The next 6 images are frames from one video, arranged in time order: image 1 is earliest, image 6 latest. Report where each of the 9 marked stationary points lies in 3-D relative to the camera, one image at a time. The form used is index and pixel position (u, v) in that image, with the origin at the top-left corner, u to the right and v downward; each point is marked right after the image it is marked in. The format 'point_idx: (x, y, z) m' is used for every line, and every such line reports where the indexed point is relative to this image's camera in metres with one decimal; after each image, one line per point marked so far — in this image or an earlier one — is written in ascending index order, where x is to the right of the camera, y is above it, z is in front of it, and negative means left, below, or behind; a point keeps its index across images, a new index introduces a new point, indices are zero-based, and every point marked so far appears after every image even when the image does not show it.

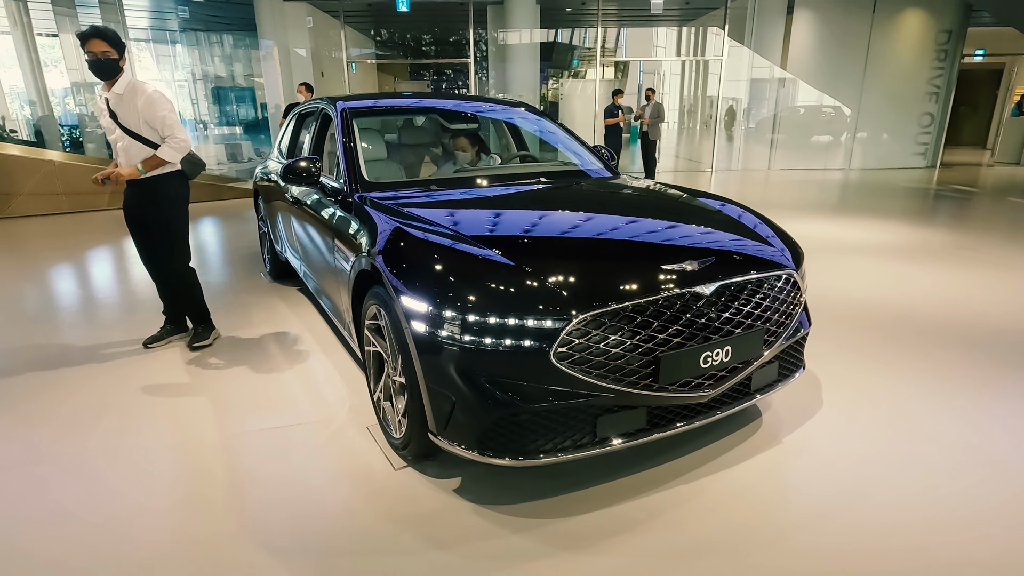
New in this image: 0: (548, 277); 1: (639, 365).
0: (+0.1, 0.0, +1.6) m
1: (+0.3, -0.2, +1.6) m
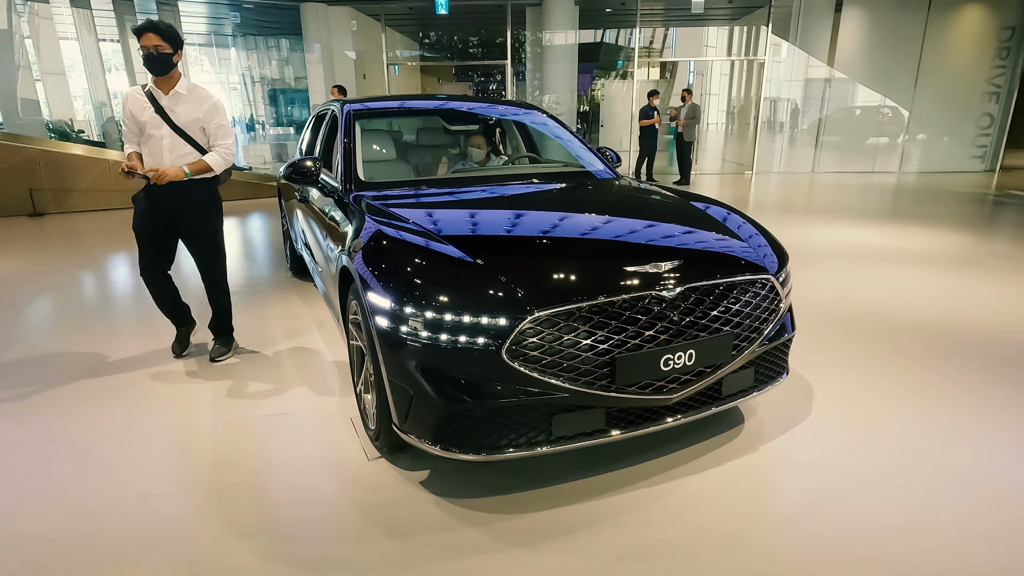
0: (0.0, 0.0, +1.6) m
1: (+0.2, -0.2, +1.6) m
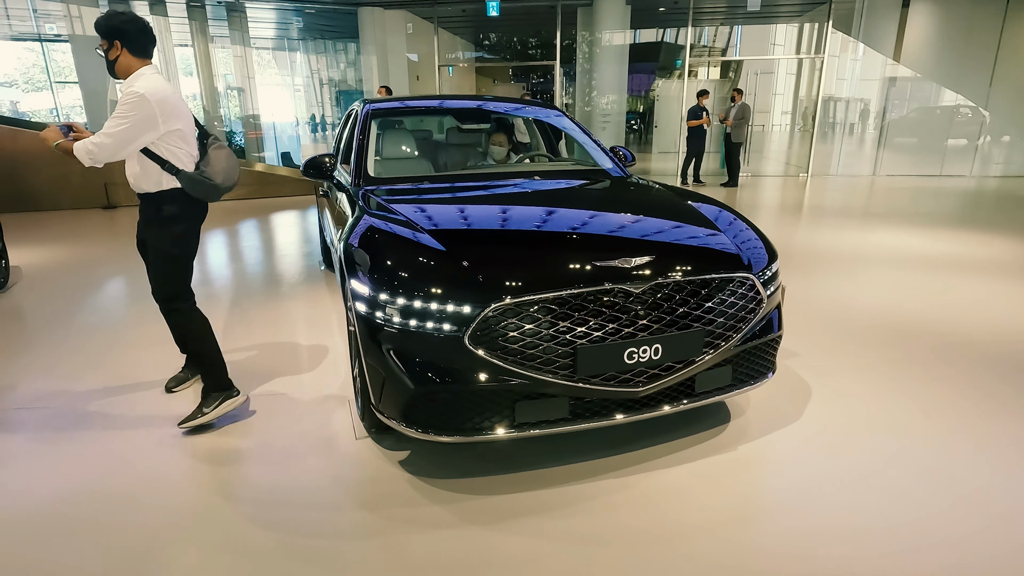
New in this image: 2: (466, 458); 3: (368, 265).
0: (-0.1, +0.1, +1.7) m
1: (+0.1, -0.2, +1.7) m
2: (-0.2, -0.6, +2.0) m
3: (-0.5, +0.1, +1.8) m
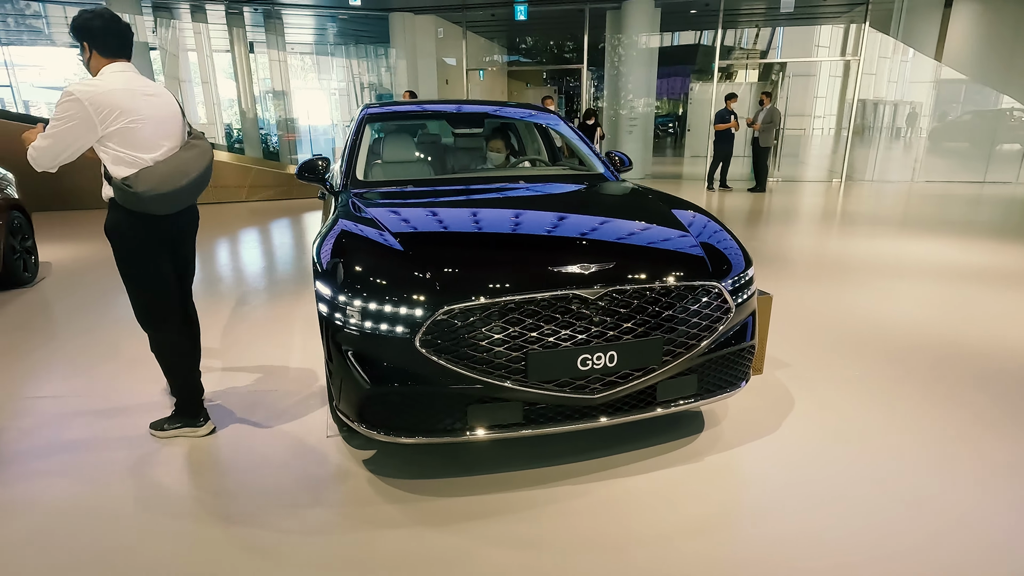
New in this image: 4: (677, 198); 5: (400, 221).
0: (-0.2, 0.0, +1.7) m
1: (0.0, -0.2, +1.7) m
2: (-0.3, -0.6, +2.0) m
3: (-0.6, +0.1, +1.9) m
4: (+0.7, +0.4, +2.6) m
5: (-0.4, +0.3, +2.2) m
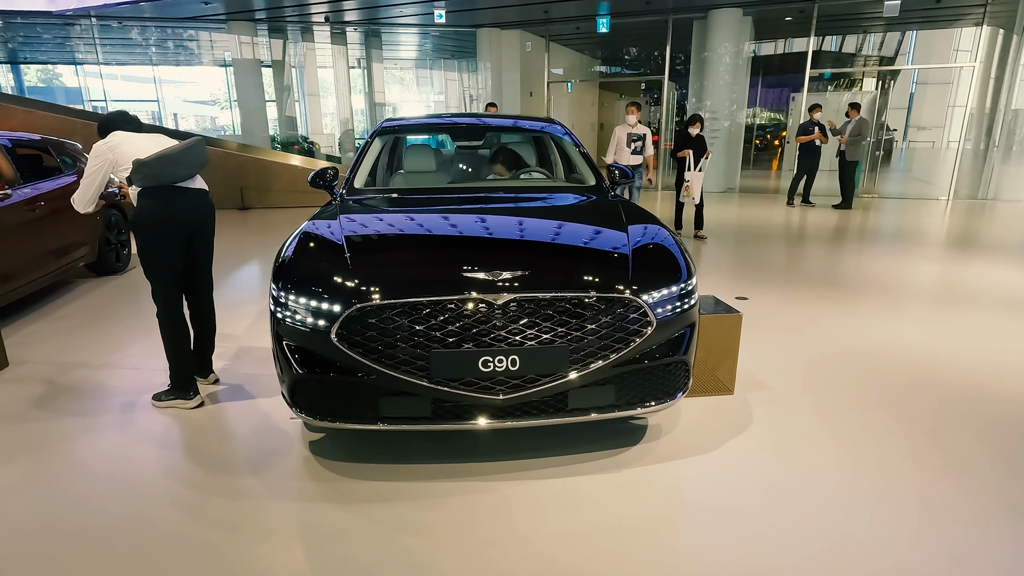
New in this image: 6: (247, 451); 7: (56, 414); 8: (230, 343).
0: (-0.5, 0.0, +1.9) m
1: (-0.3, -0.2, +1.8) m
2: (-0.5, -0.6, +2.2) m
3: (-0.8, +0.1, +2.1) m
4: (+0.6, +0.3, +2.6) m
5: (-0.6, +0.3, +2.4) m
6: (-1.0, -0.6, +2.2) m
7: (-1.9, -0.5, +2.5) m
8: (-1.6, -0.3, +3.3) m
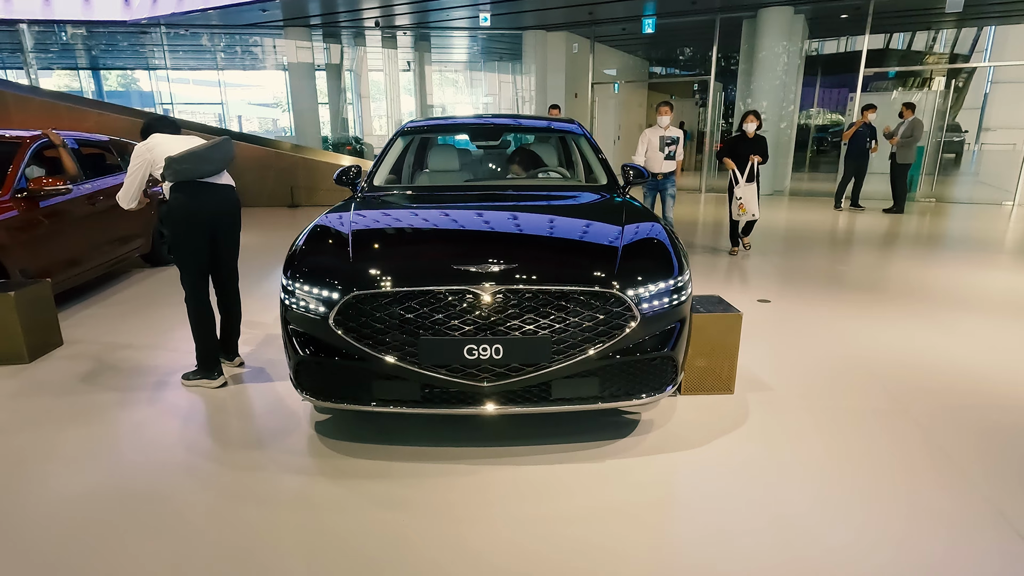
0: (-0.5, +0.1, +2.0) m
1: (-0.3, -0.2, +1.9) m
2: (-0.6, -0.6, +2.3) m
3: (-0.8, +0.1, +2.3) m
4: (+0.6, +0.3, +2.7) m
5: (-0.6, +0.3, +2.6) m
6: (-1.0, -0.5, +2.4) m
7: (-1.9, -0.5, +2.8) m
8: (-1.5, -0.2, +3.5) m
